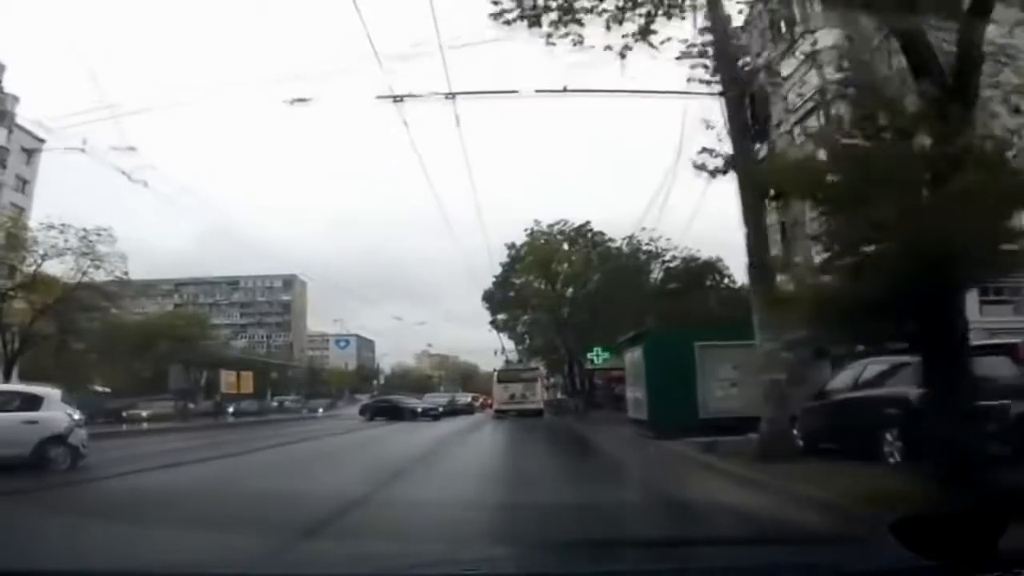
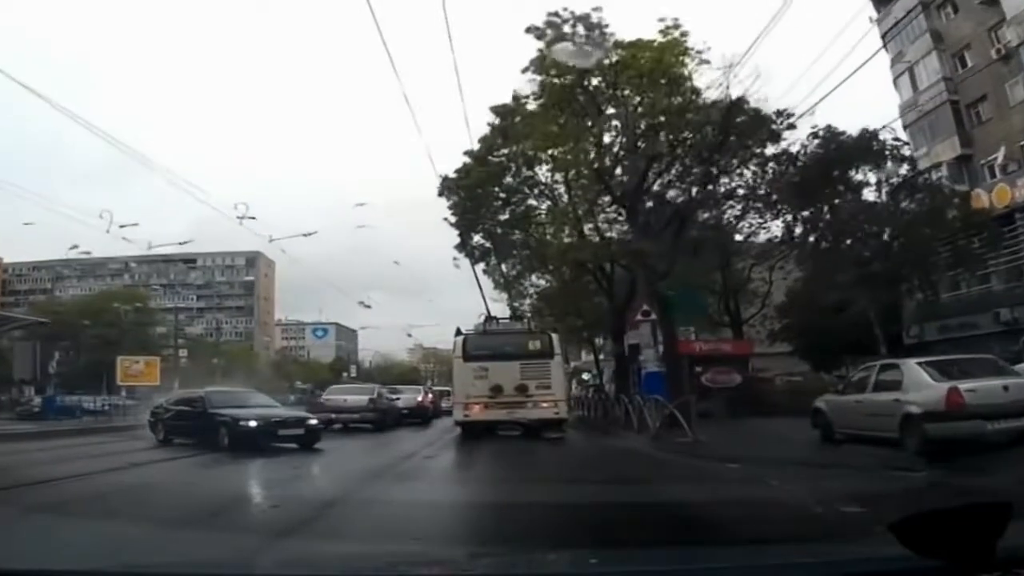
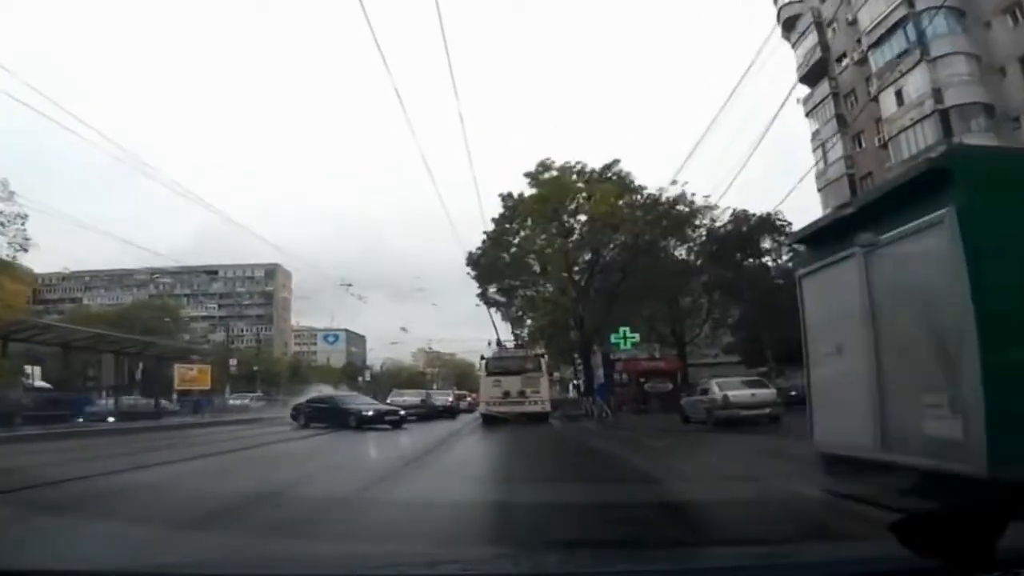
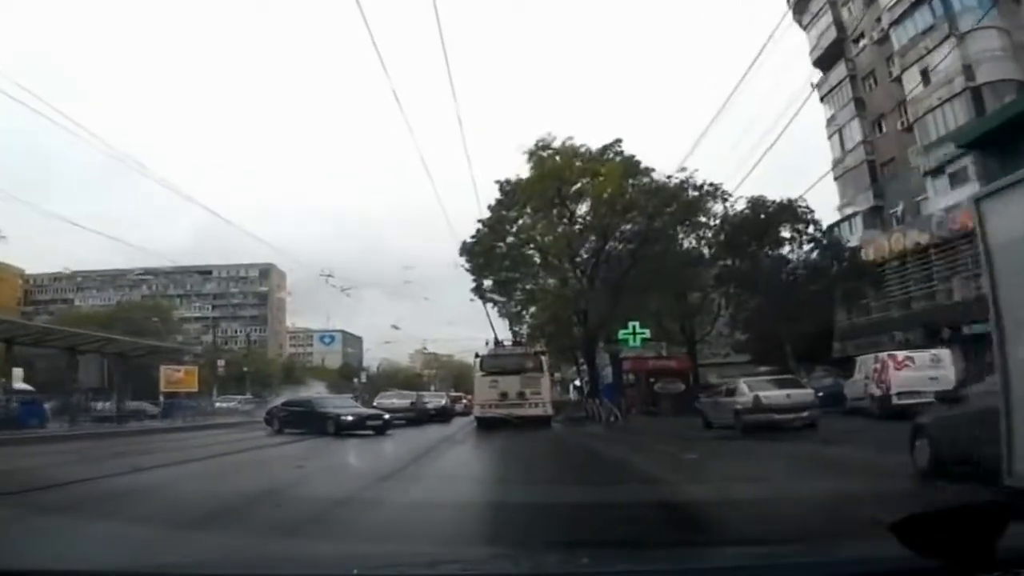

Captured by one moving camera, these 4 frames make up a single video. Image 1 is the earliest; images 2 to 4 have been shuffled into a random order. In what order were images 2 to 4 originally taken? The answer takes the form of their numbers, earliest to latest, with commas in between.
4, 3, 2
